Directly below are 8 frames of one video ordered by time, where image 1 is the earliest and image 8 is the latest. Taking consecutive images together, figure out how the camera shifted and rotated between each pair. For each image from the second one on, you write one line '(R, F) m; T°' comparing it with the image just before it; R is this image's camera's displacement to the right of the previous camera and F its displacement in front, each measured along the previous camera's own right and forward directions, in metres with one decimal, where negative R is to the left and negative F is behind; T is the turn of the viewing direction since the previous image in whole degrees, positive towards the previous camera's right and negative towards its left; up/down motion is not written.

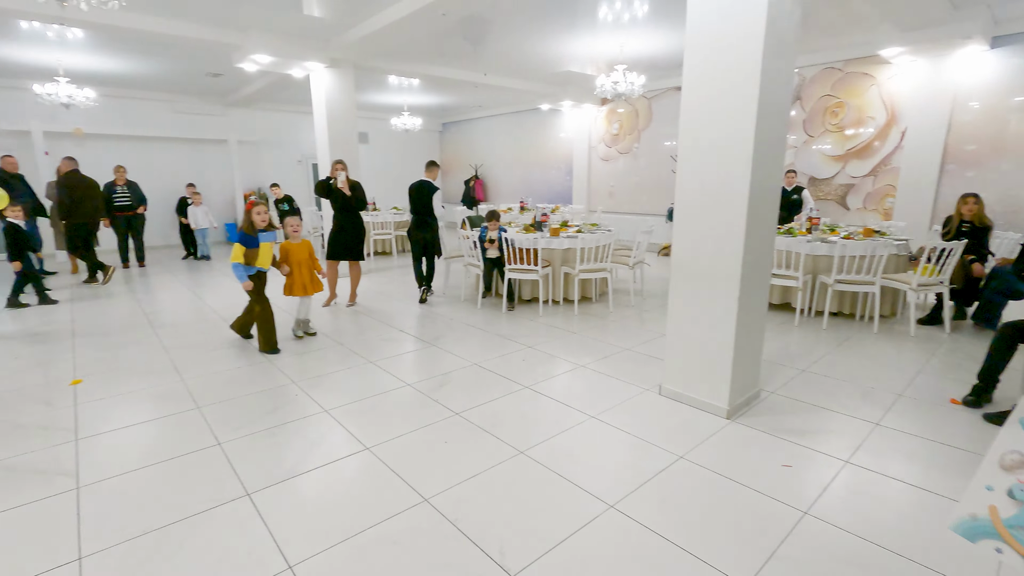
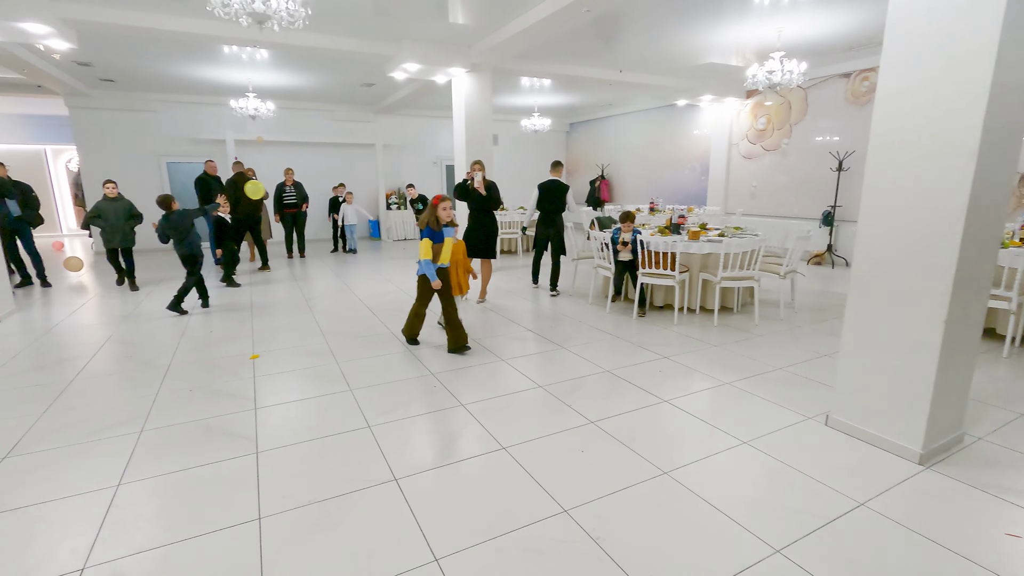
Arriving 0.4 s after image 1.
(-0.2, +0.1) m; -13°
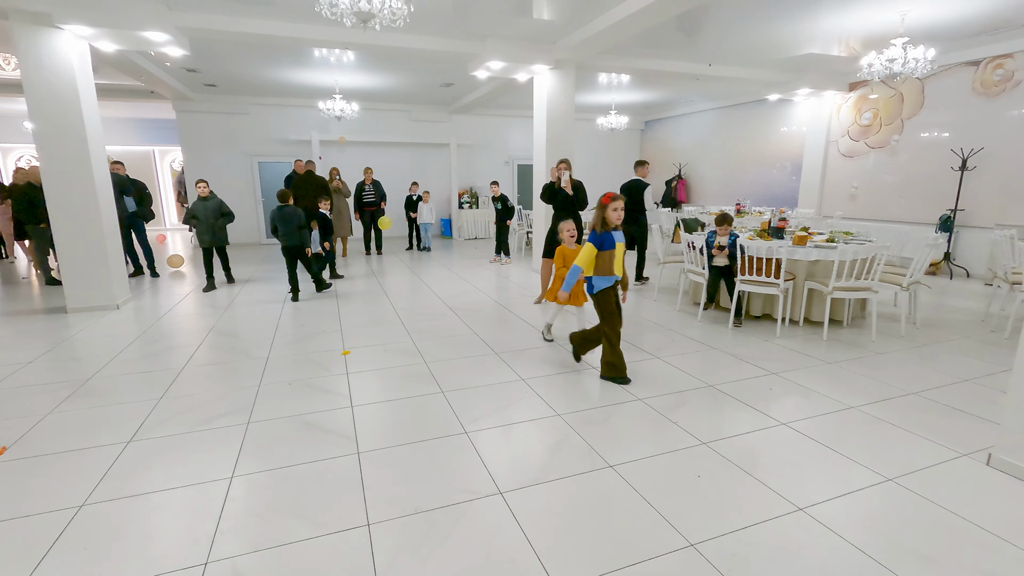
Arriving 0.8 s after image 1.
(-0.2, +0.1) m; -7°
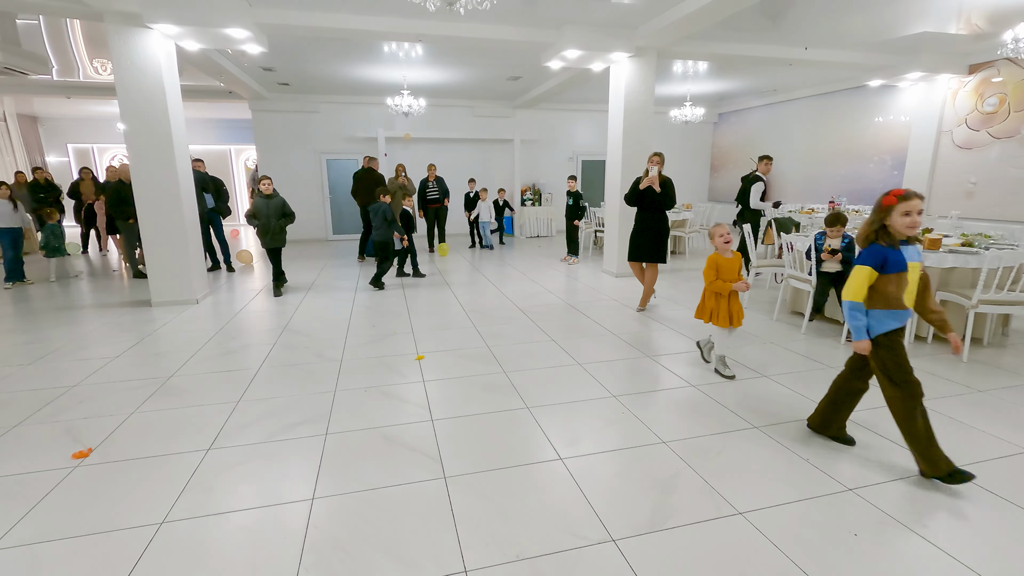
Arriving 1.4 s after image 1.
(-0.2, +0.3) m; -6°
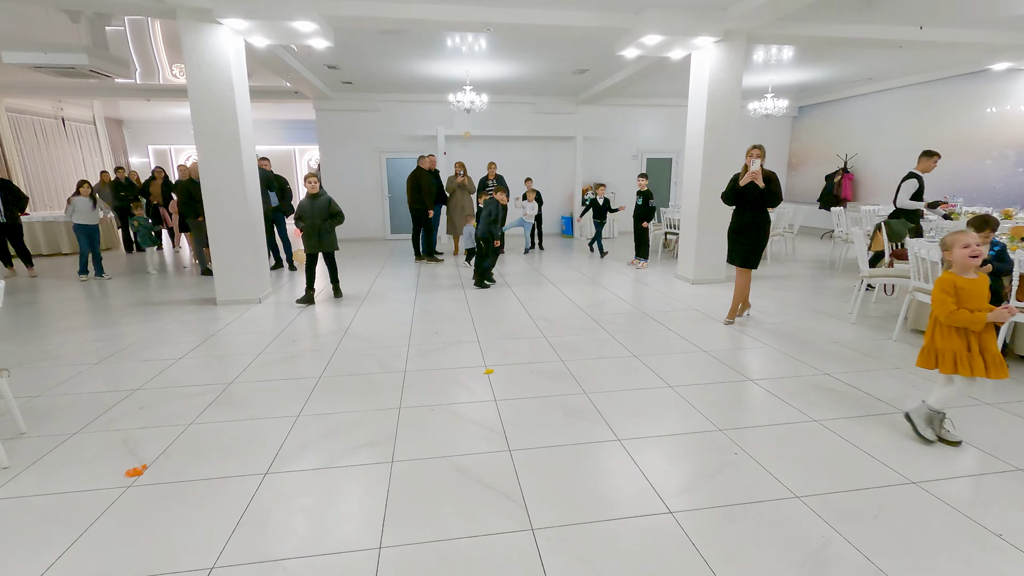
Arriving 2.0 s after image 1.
(-0.2, +0.4) m; -6°
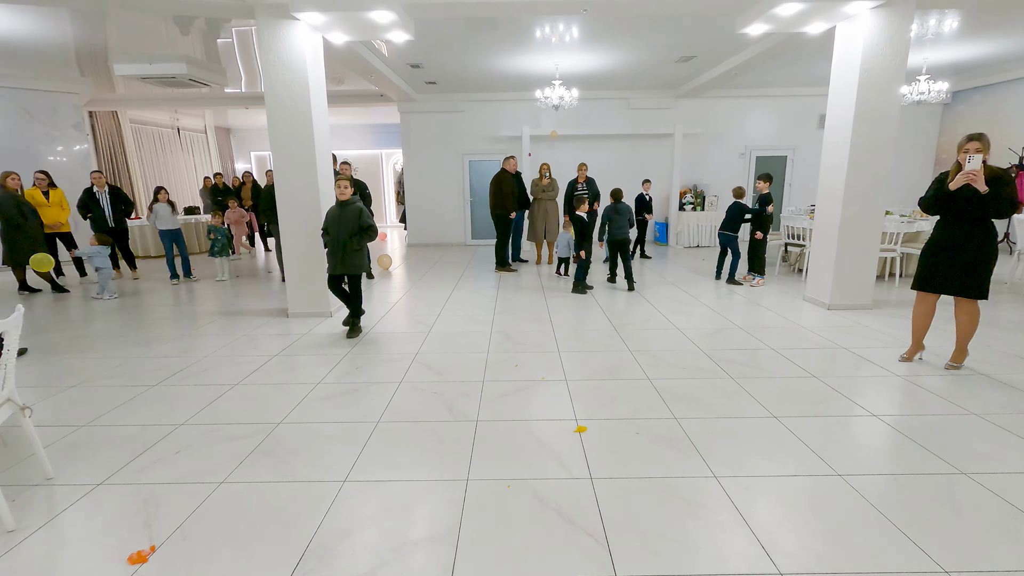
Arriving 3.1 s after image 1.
(-0.1, +0.7) m; -9°
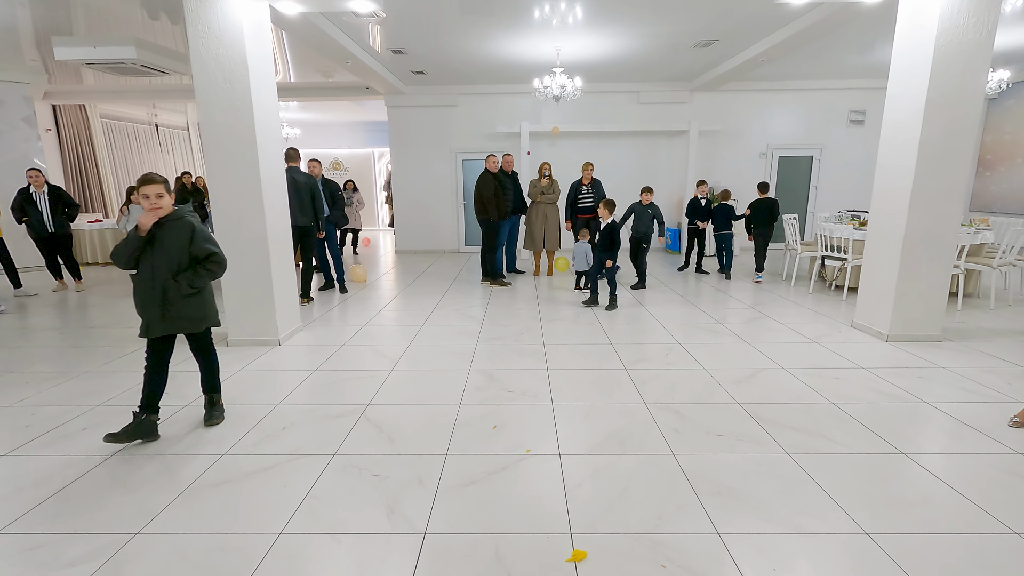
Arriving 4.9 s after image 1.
(+0.1, +0.9) m; -1°
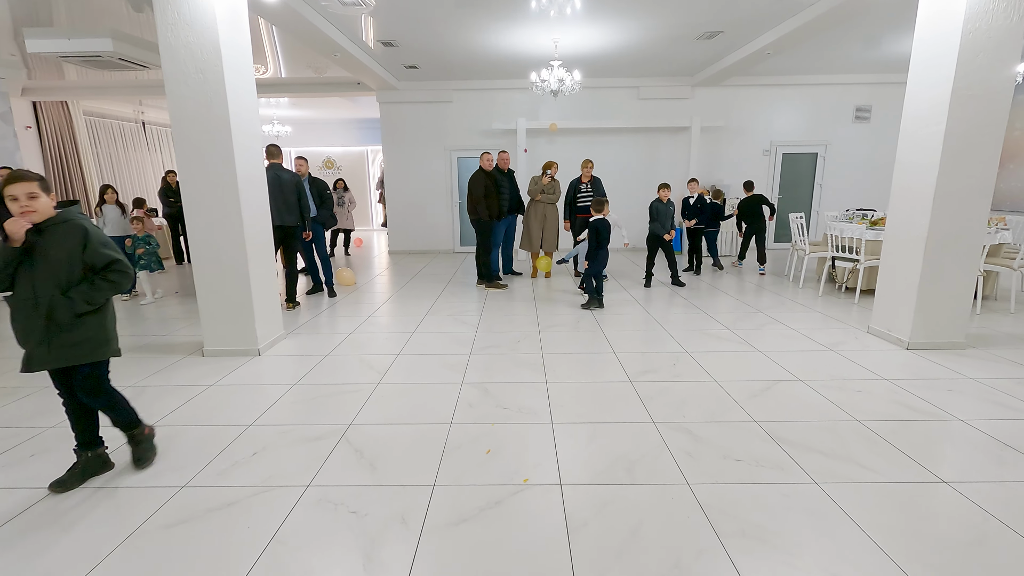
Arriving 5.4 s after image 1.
(0.0, +0.3) m; 0°
